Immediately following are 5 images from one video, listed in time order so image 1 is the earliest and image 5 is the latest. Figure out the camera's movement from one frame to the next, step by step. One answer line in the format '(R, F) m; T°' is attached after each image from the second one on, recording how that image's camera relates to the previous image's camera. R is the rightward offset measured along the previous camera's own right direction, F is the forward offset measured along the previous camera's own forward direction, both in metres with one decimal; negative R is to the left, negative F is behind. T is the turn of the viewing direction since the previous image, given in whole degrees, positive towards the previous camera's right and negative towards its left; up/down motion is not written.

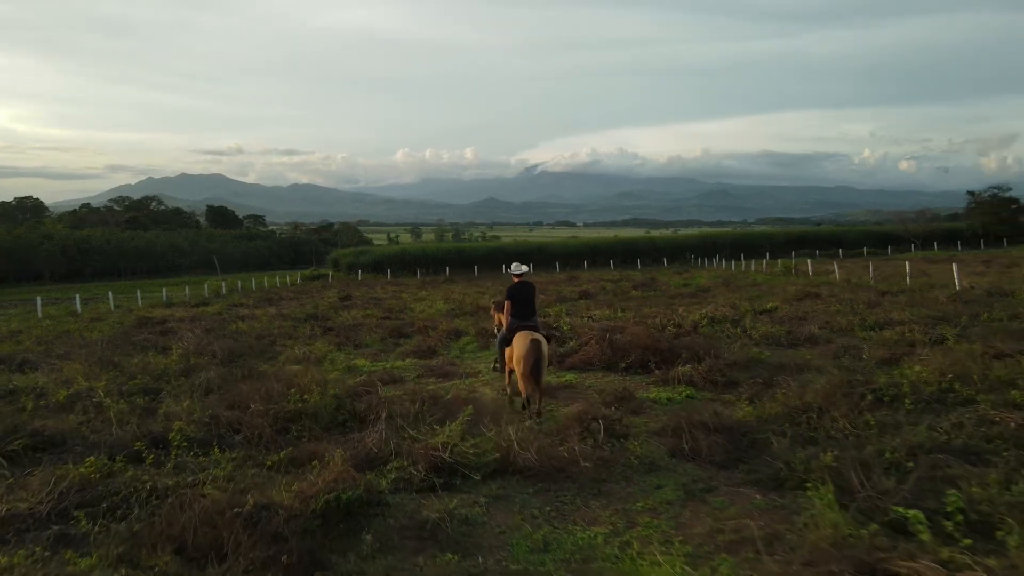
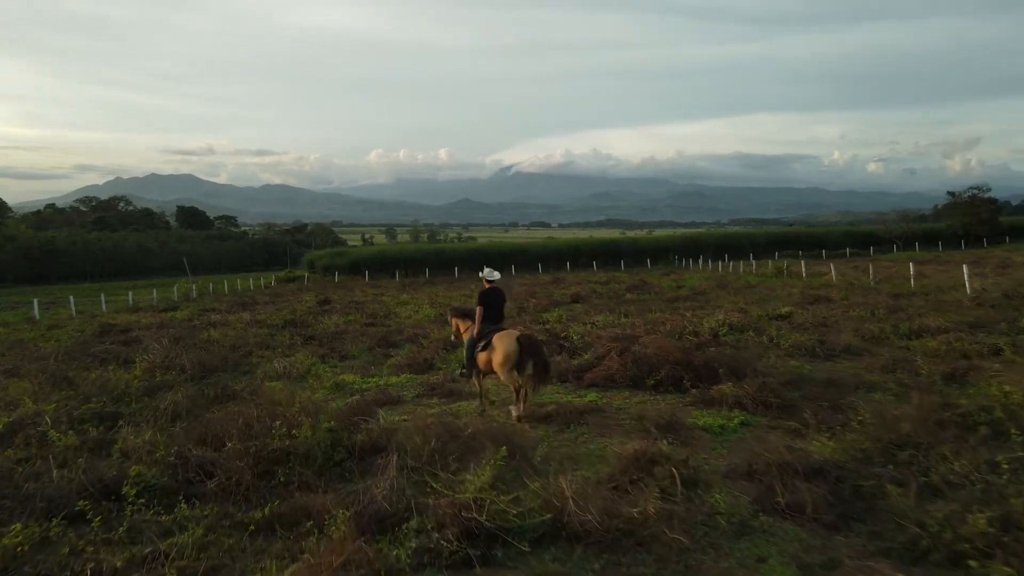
(-0.5, +1.2) m; +2°
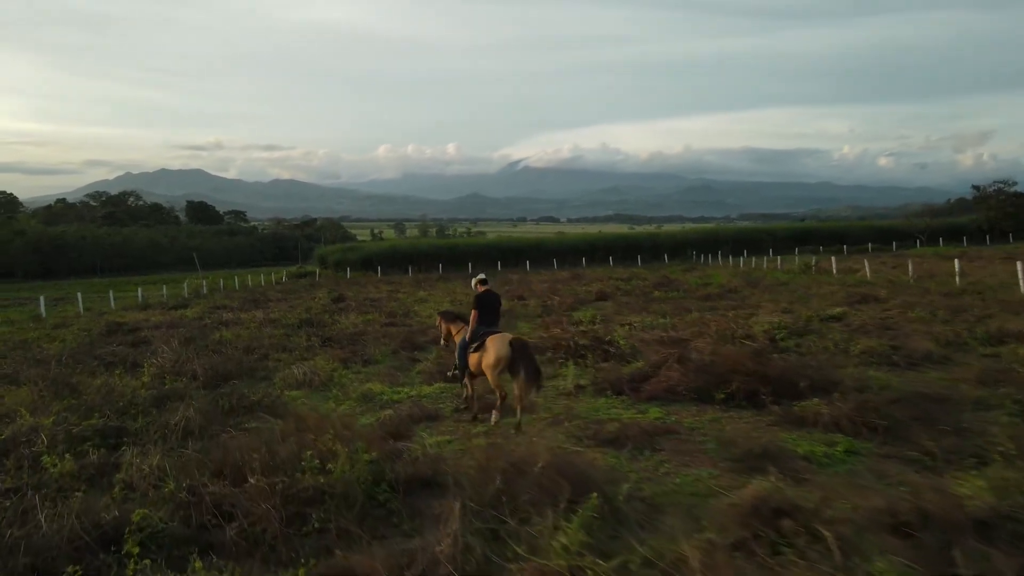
(-0.5, +1.0) m; -1°
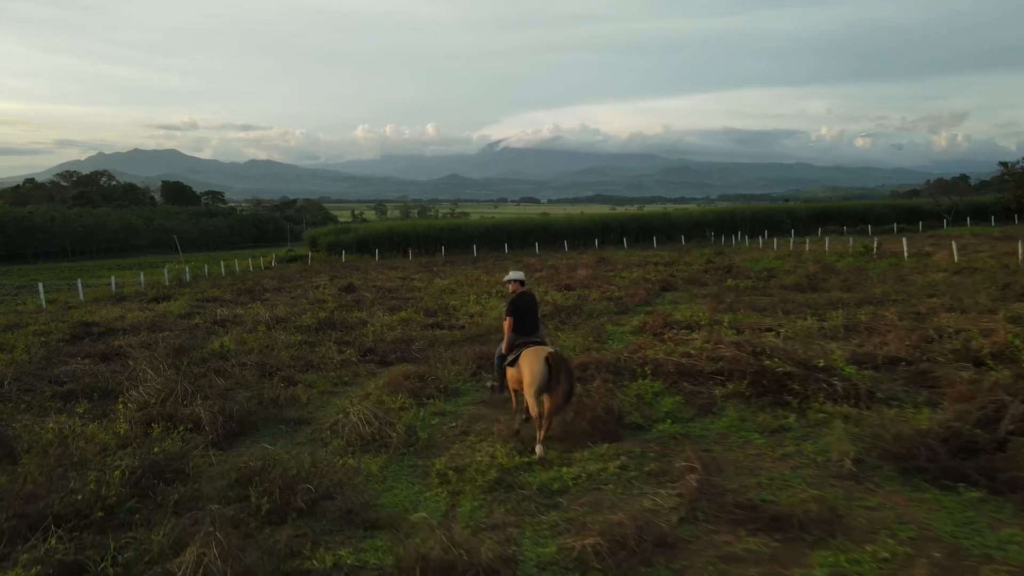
(-1.8, +3.7) m; +2°
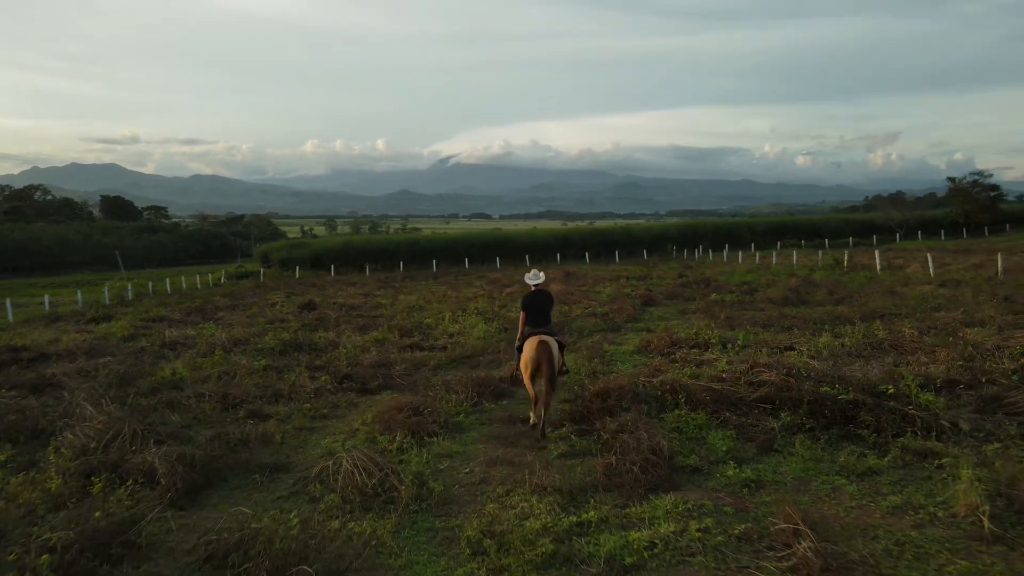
(-0.6, +1.2) m; +4°
